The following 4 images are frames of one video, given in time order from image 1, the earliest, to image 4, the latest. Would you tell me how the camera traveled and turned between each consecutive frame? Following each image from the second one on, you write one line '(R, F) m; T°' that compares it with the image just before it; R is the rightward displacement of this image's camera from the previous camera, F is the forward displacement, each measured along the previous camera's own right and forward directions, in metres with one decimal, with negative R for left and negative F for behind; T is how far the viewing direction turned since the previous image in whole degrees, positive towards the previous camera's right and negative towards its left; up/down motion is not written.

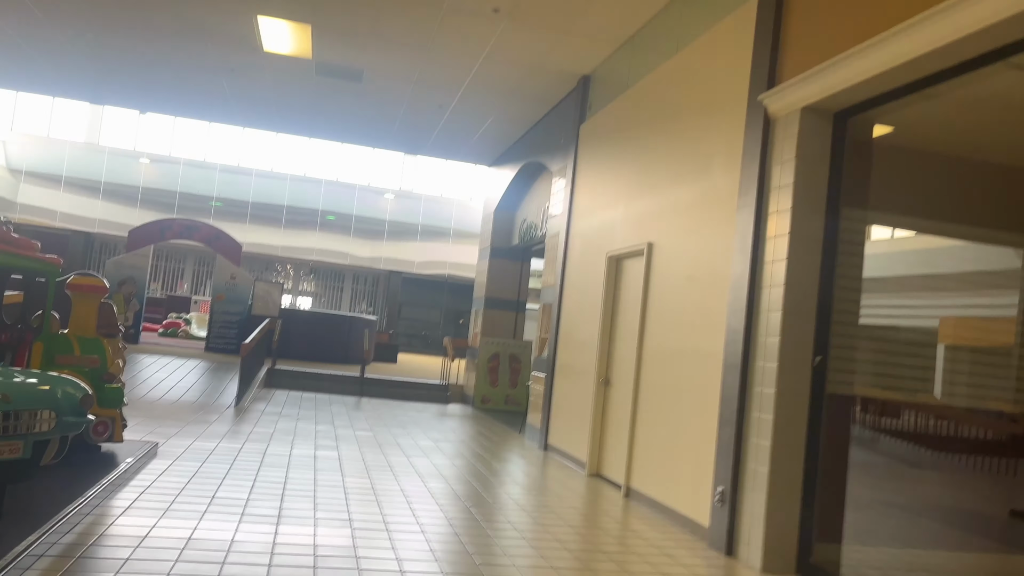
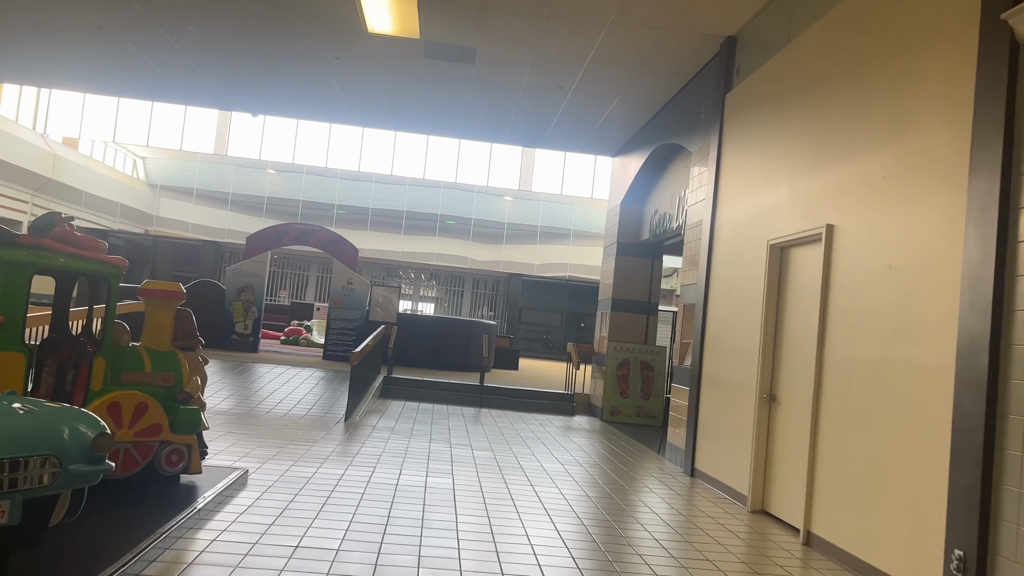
(-0.1, +0.9) m; -9°
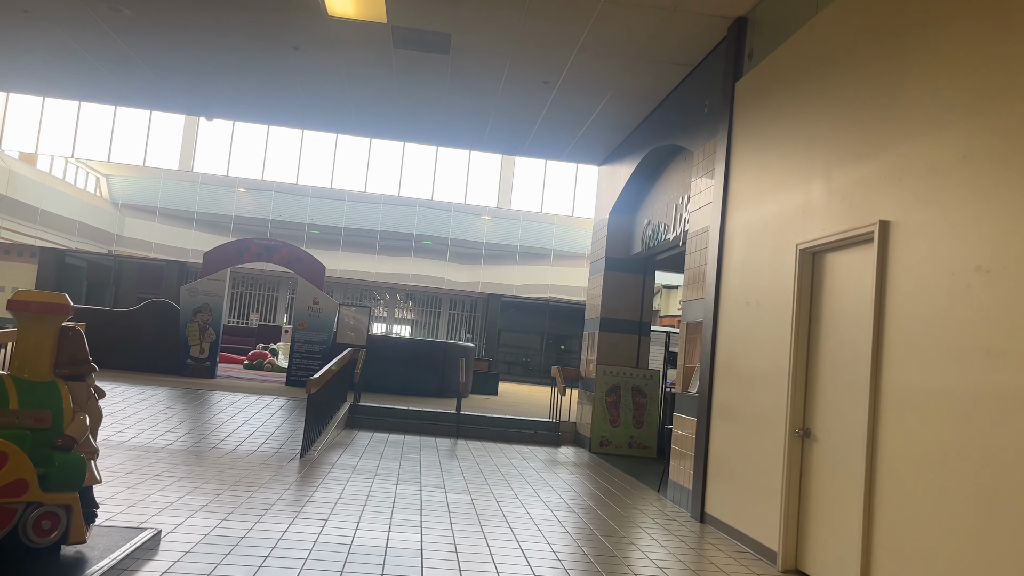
(0.0, +0.9) m; +2°
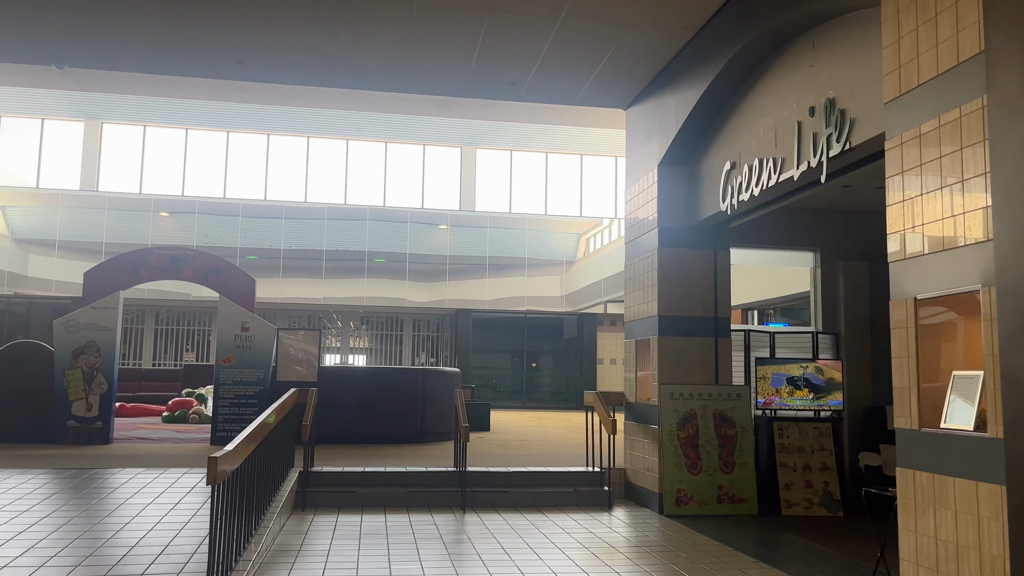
(-0.5, +3.0) m; +4°
